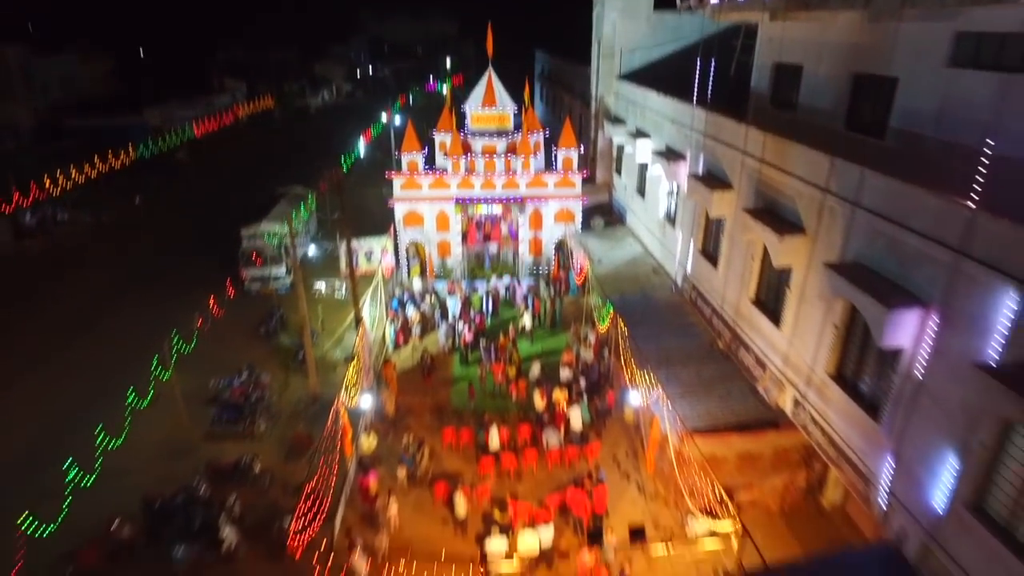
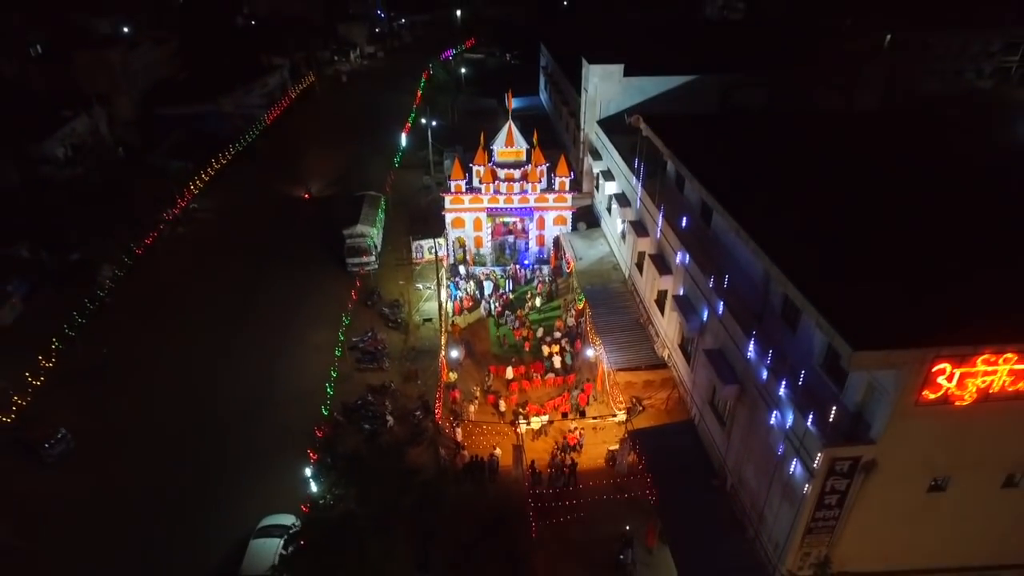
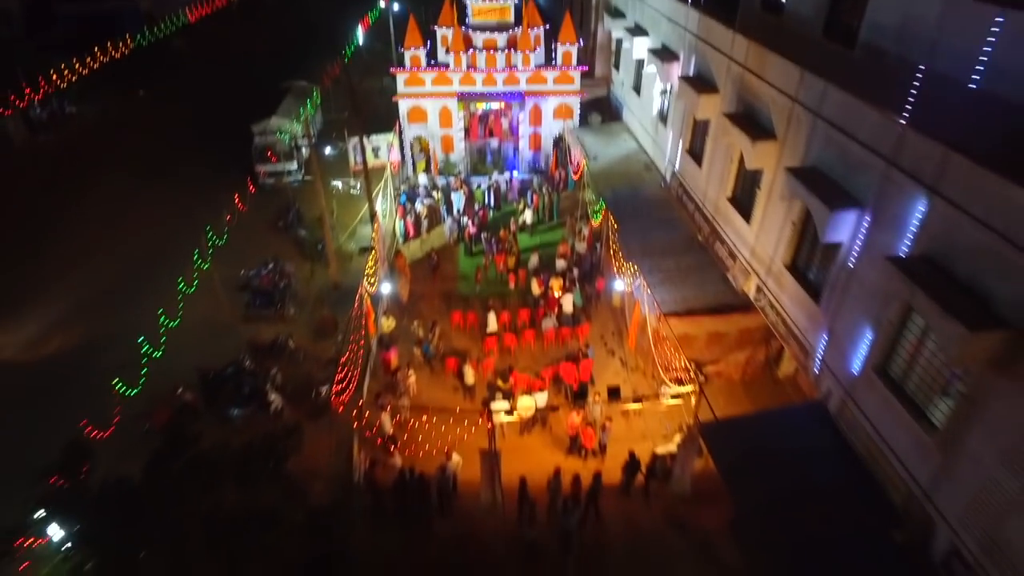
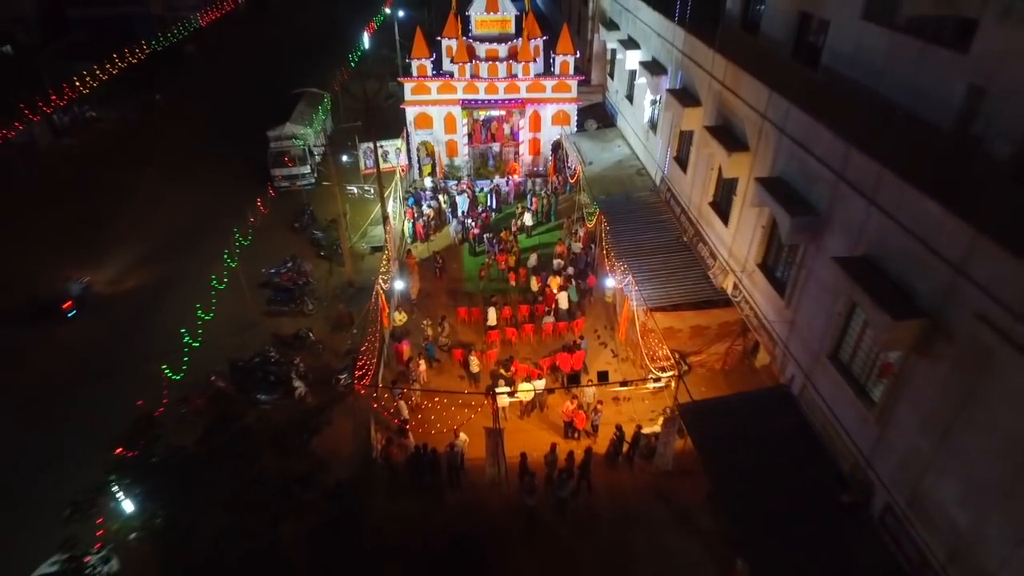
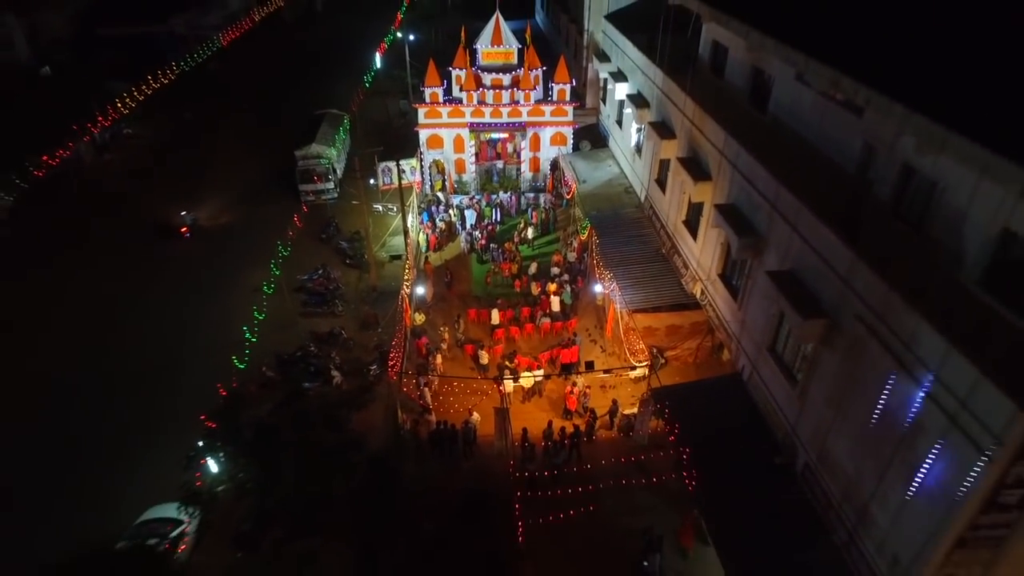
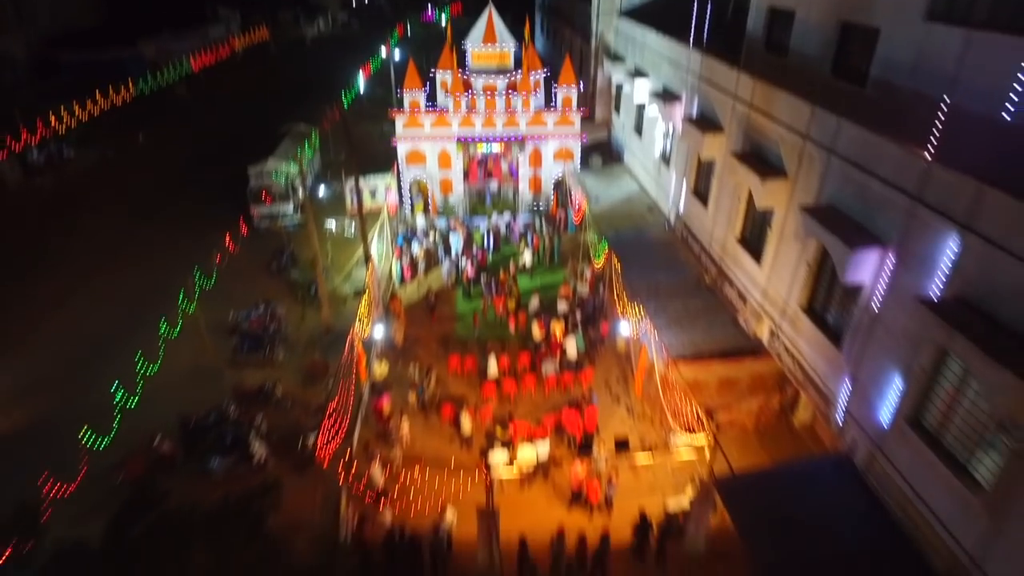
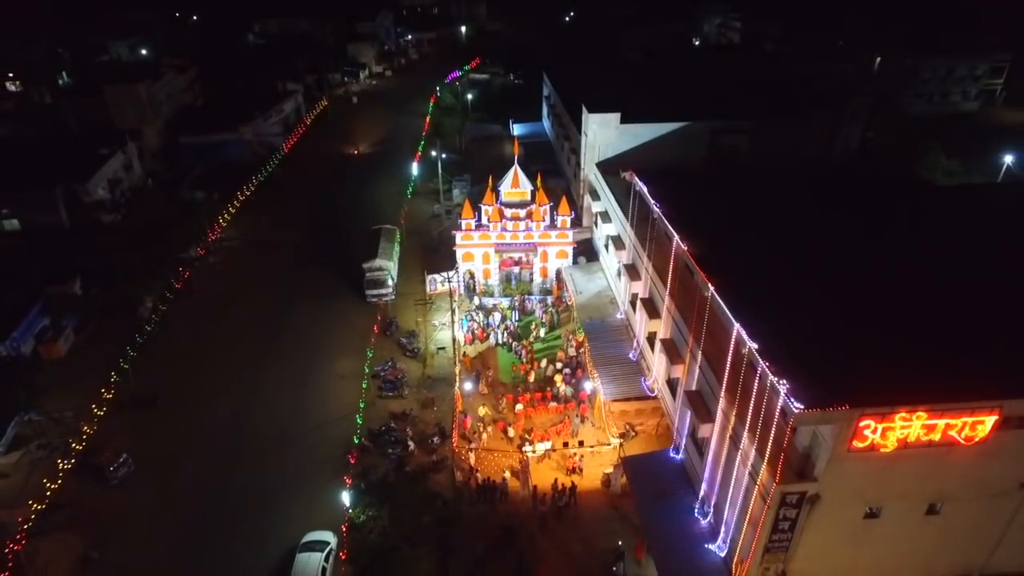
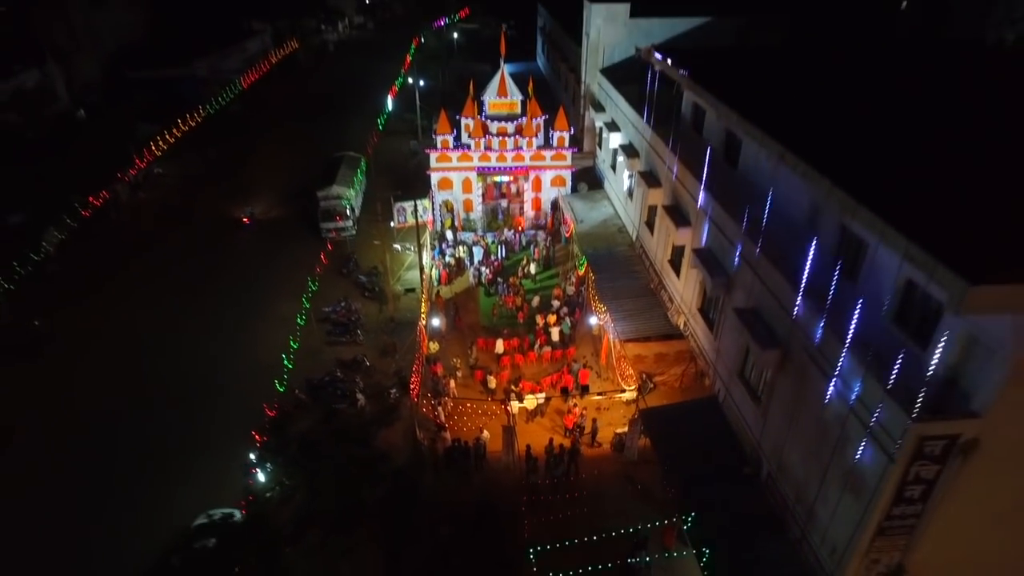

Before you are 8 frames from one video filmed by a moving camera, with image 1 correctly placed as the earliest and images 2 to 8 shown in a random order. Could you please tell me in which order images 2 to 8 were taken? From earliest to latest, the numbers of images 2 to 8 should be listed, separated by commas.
6, 3, 4, 5, 8, 2, 7
